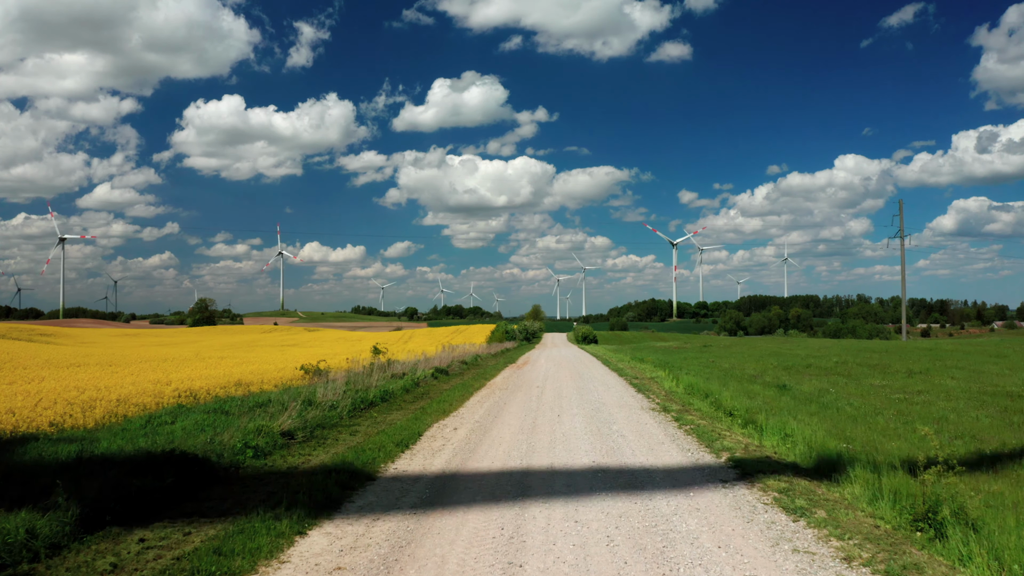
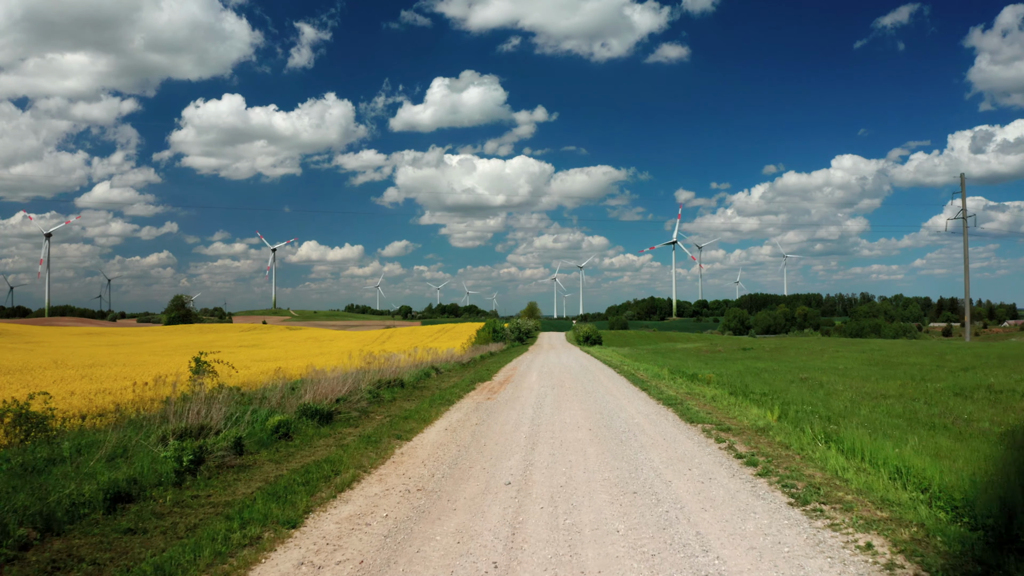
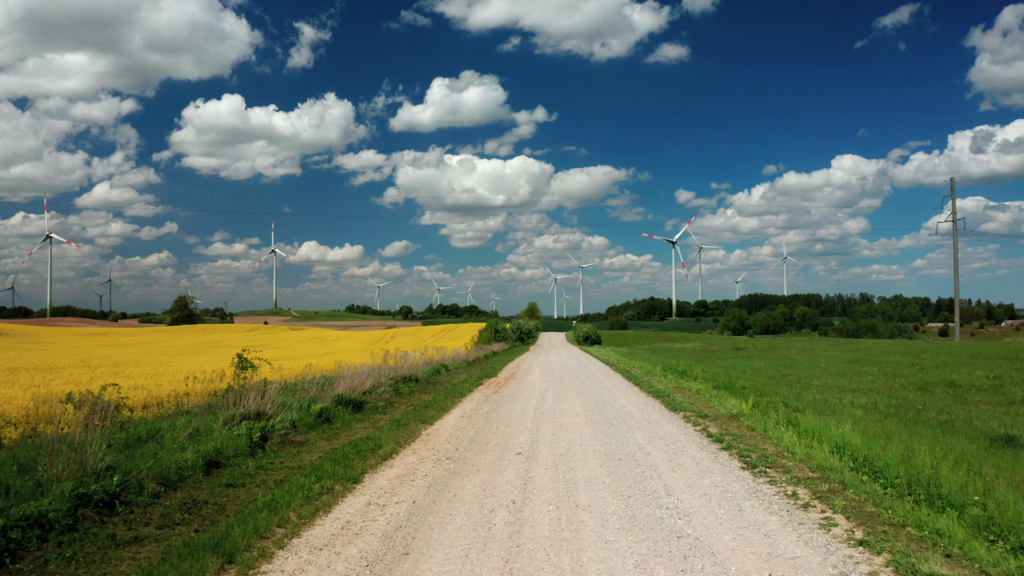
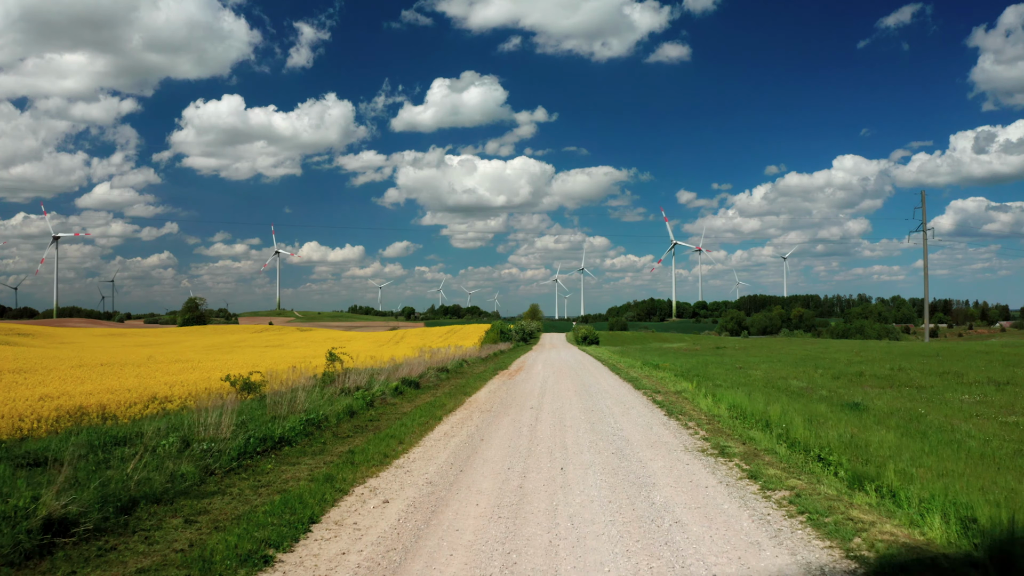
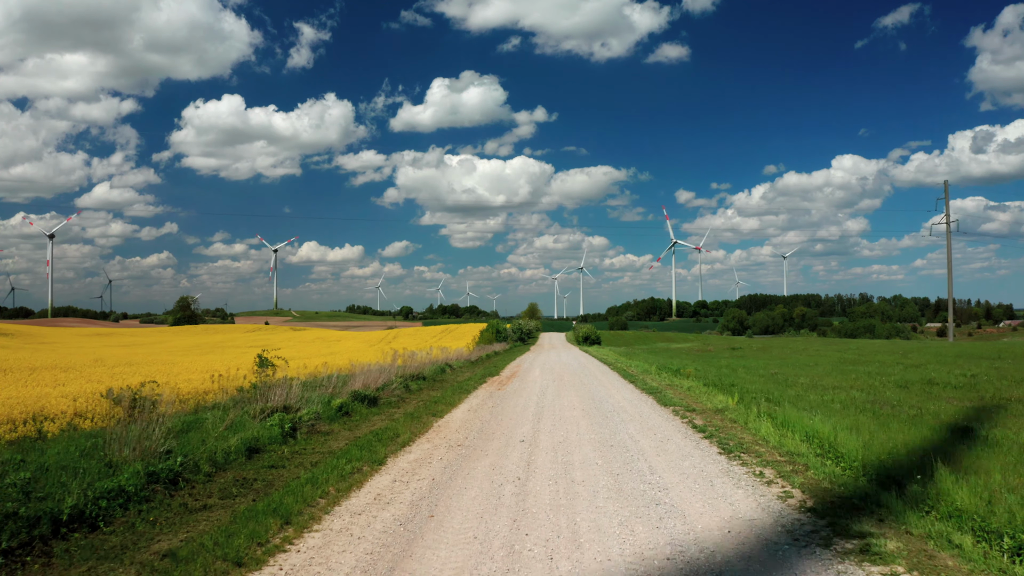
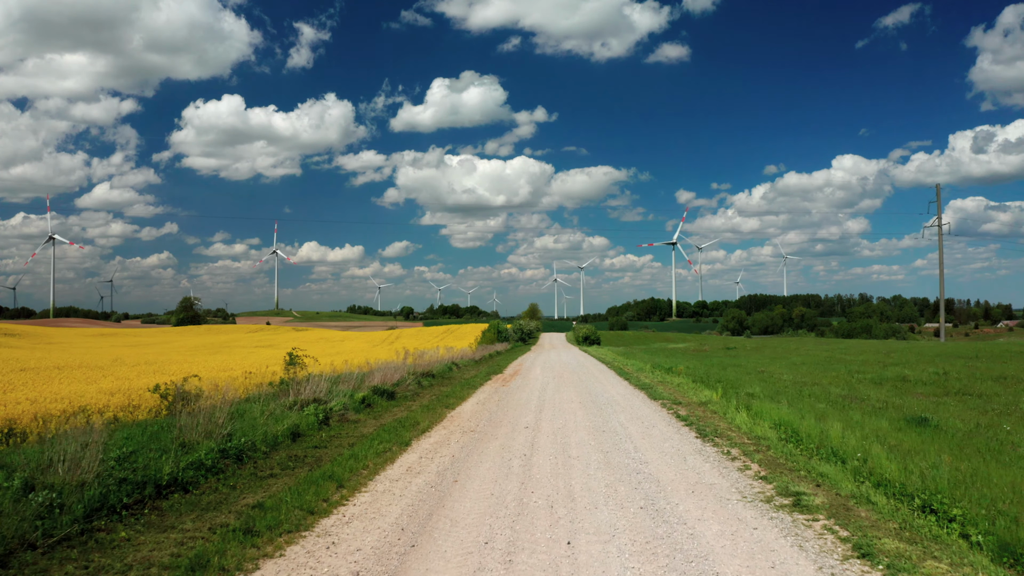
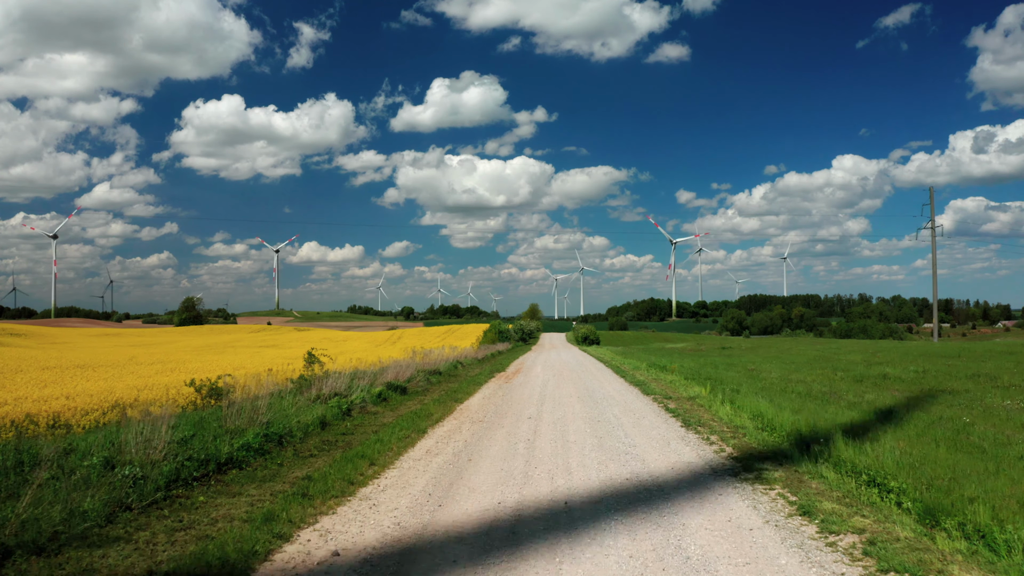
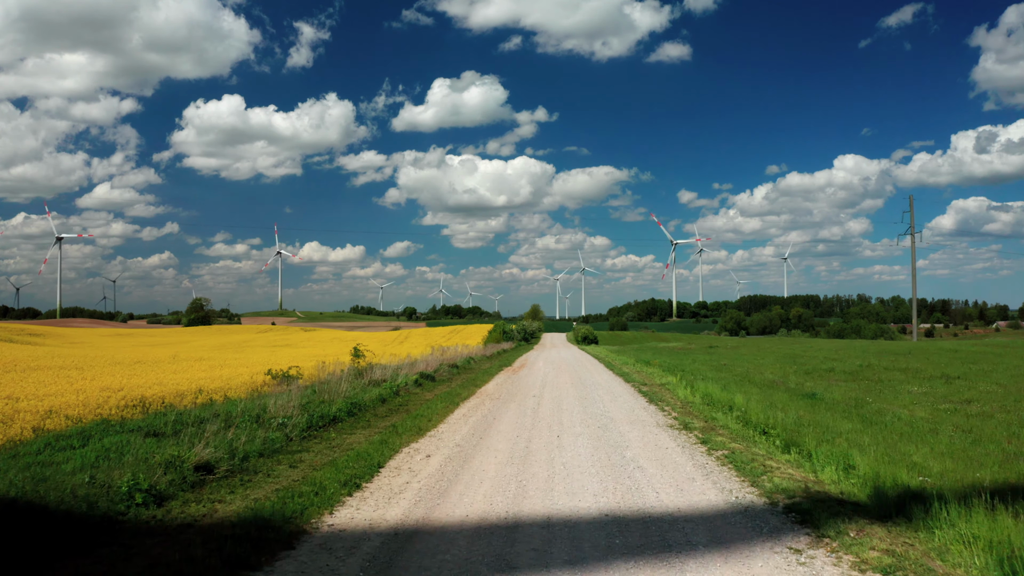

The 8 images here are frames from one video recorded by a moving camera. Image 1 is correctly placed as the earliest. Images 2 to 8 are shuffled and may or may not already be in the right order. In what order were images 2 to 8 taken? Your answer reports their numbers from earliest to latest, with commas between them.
8, 4, 7, 6, 5, 3, 2
